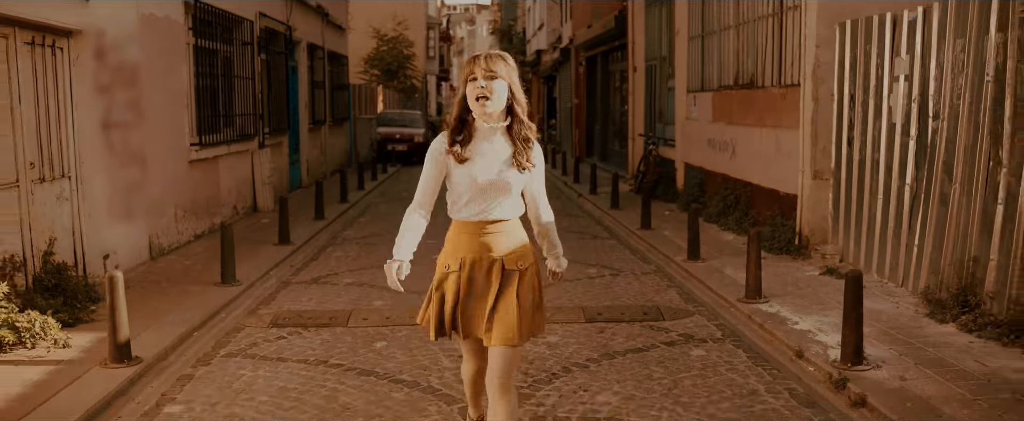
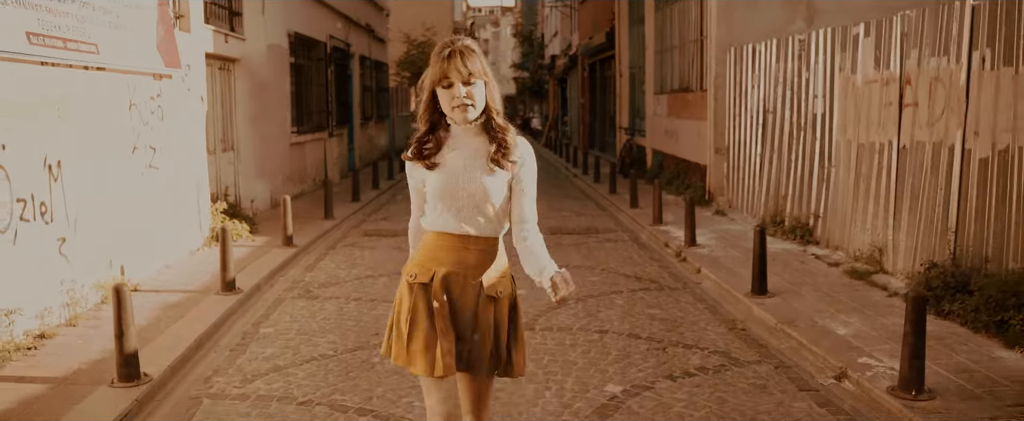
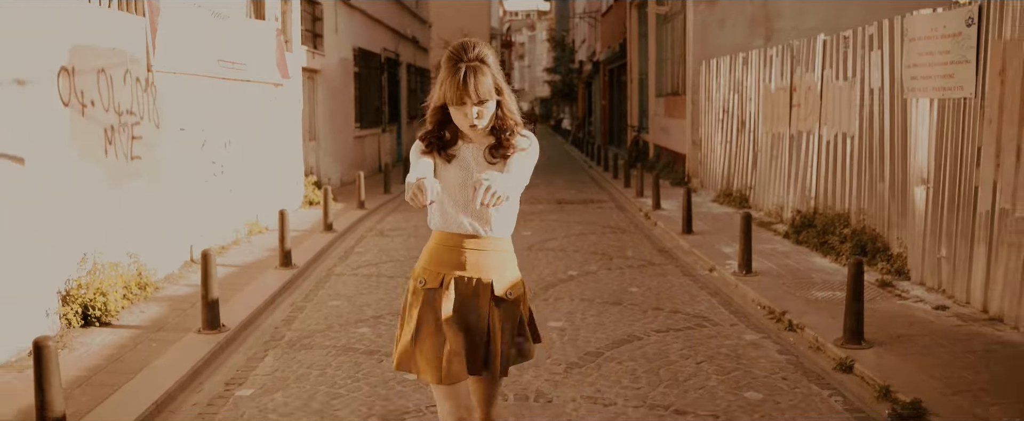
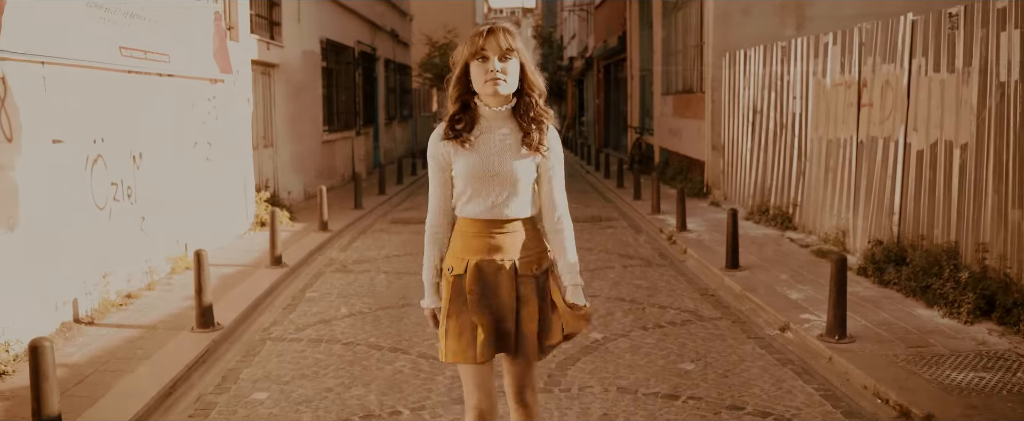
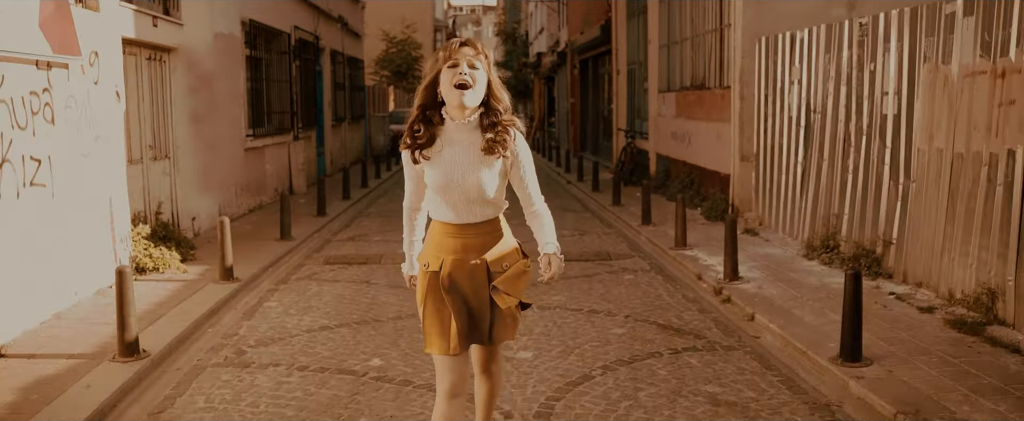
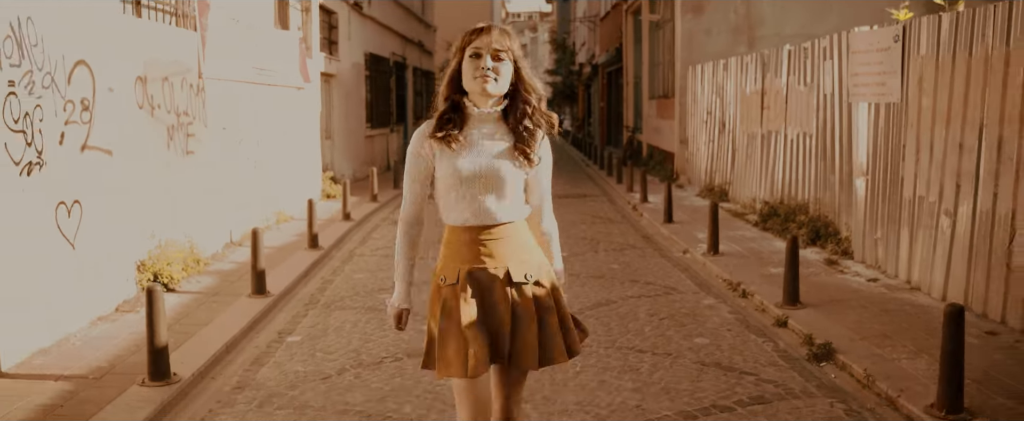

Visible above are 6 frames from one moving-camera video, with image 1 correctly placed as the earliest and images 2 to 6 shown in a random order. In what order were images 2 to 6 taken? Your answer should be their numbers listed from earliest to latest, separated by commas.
5, 2, 4, 3, 6
